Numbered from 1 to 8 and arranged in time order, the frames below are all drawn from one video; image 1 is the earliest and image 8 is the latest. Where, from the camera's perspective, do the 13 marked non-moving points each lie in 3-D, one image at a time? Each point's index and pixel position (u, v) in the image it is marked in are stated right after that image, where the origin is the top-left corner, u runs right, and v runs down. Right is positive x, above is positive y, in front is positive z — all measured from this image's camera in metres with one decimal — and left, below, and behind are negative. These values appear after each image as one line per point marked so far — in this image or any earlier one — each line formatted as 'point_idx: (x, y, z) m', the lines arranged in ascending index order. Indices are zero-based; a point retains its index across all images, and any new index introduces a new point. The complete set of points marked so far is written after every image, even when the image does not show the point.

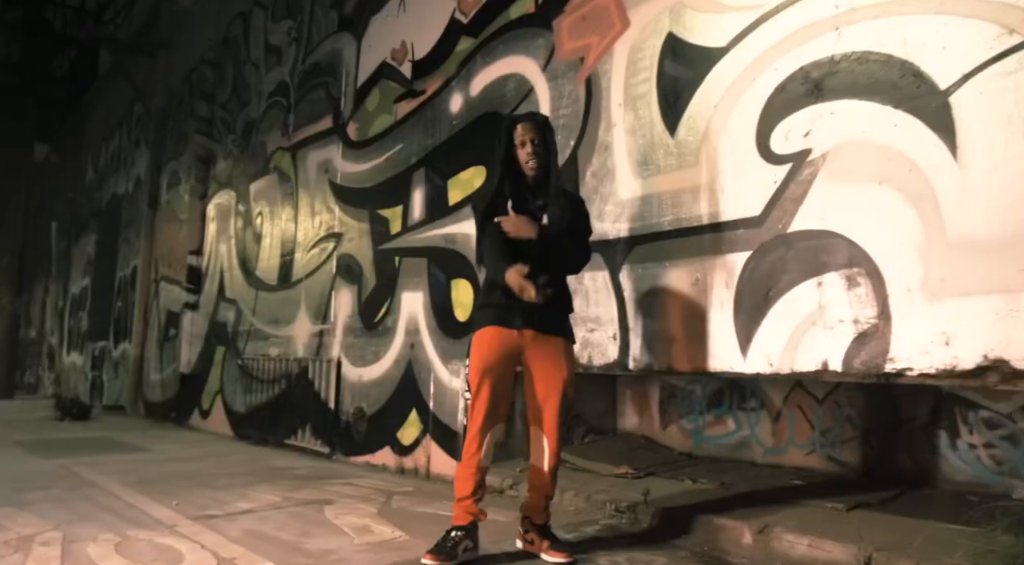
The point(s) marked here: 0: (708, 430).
0: (+1.8, -1.4, +5.8) m
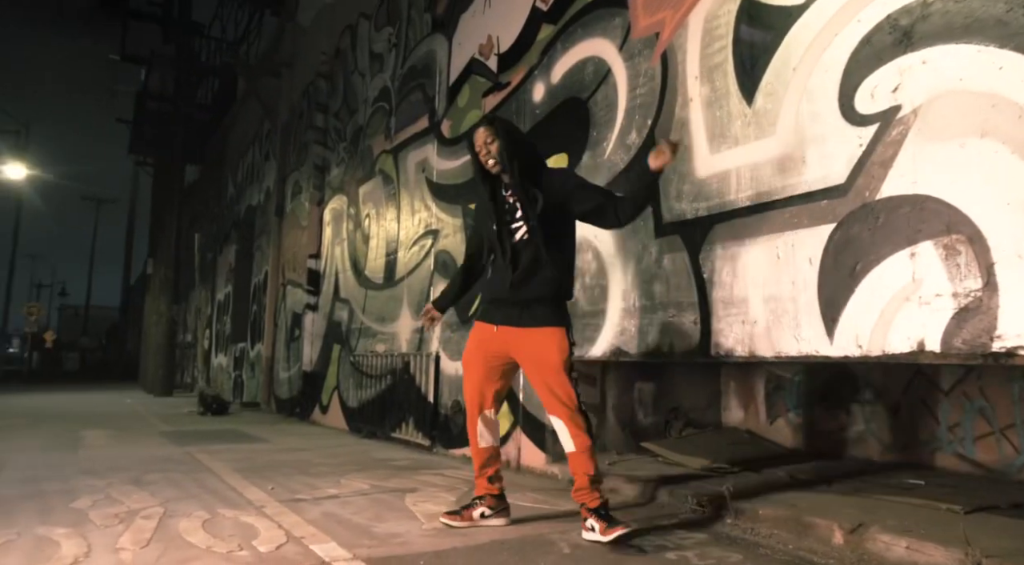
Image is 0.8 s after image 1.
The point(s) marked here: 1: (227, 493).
0: (+2.6, -1.2, +5.3) m
1: (-1.9, -1.4, +4.3) m
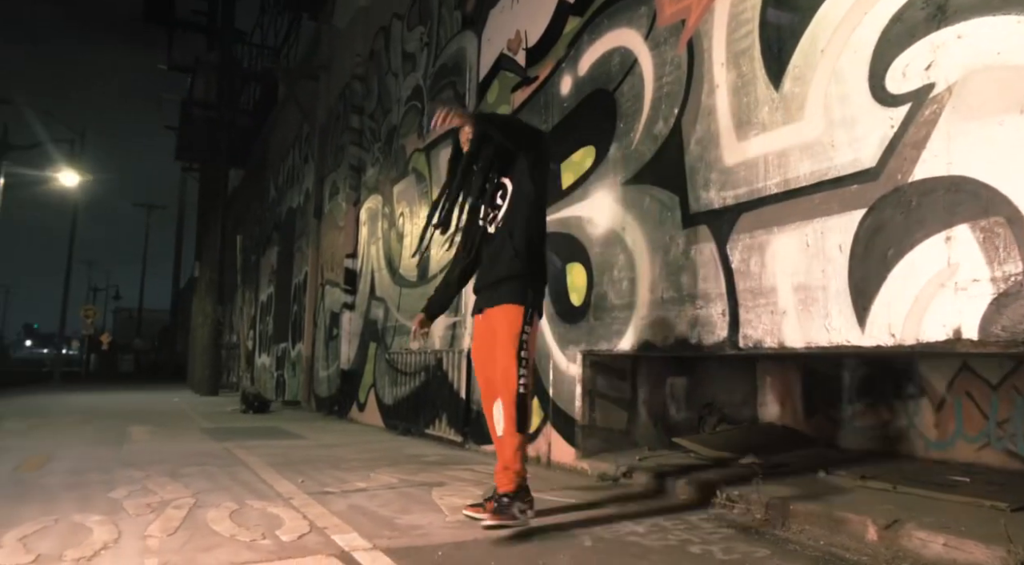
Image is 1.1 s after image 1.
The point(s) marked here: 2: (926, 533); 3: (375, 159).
0: (+2.8, -1.1, +5.2) m
1: (-1.7, -1.4, +4.4) m
2: (+1.8, -1.1, +2.8) m
3: (-2.2, +2.1, +10.7) m
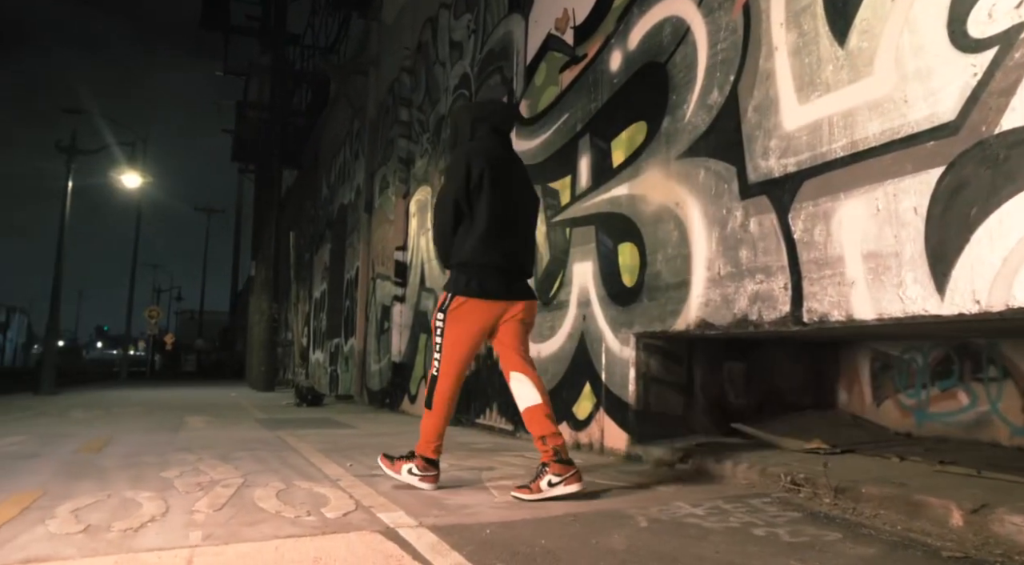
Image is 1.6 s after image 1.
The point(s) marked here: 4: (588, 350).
0: (+3.2, -0.9, +4.8) m
1: (-1.4, -1.3, +4.4) m
2: (+2.0, -0.9, +2.5) m
3: (-1.5, +2.2, +10.7) m
4: (+0.7, -0.6, +5.7) m
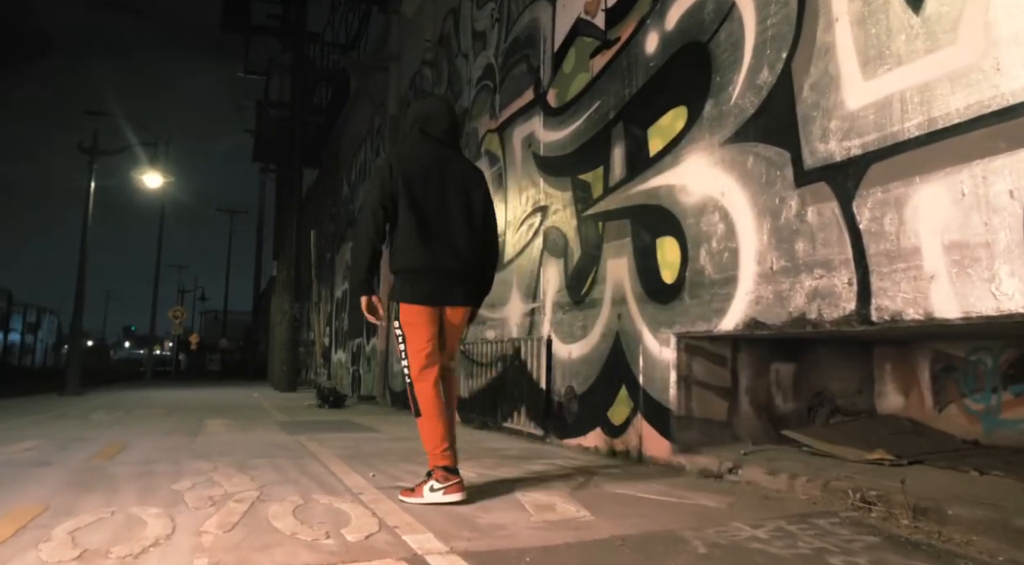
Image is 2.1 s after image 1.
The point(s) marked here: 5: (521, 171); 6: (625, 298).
0: (+3.4, -0.9, +4.4) m
1: (-1.2, -1.3, +4.1) m
2: (+2.2, -0.9, +2.1) m
3: (-1.1, +2.2, +10.4) m
4: (+0.9, -0.6, +5.4) m
5: (+0.1, +1.3, +7.5) m
6: (+1.0, -0.1, +5.4) m
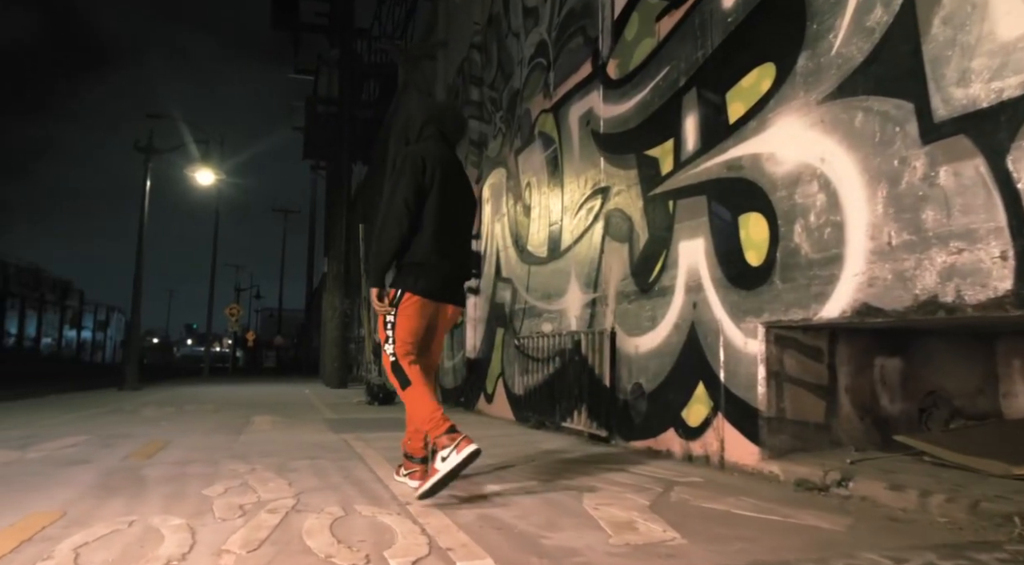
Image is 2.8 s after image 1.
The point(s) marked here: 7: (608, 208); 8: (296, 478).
0: (+3.8, -0.8, +3.6) m
1: (-0.8, -1.2, +3.7) m
2: (+2.4, -0.8, +1.5) m
3: (-0.2, +2.4, +10.0) m
4: (+1.4, -0.5, +4.8) m
5: (+0.7, +1.4, +7.0) m
6: (+1.4, 0.0, +4.8) m
7: (+0.9, +0.7, +6.3) m
8: (-1.3, -1.2, +3.8) m
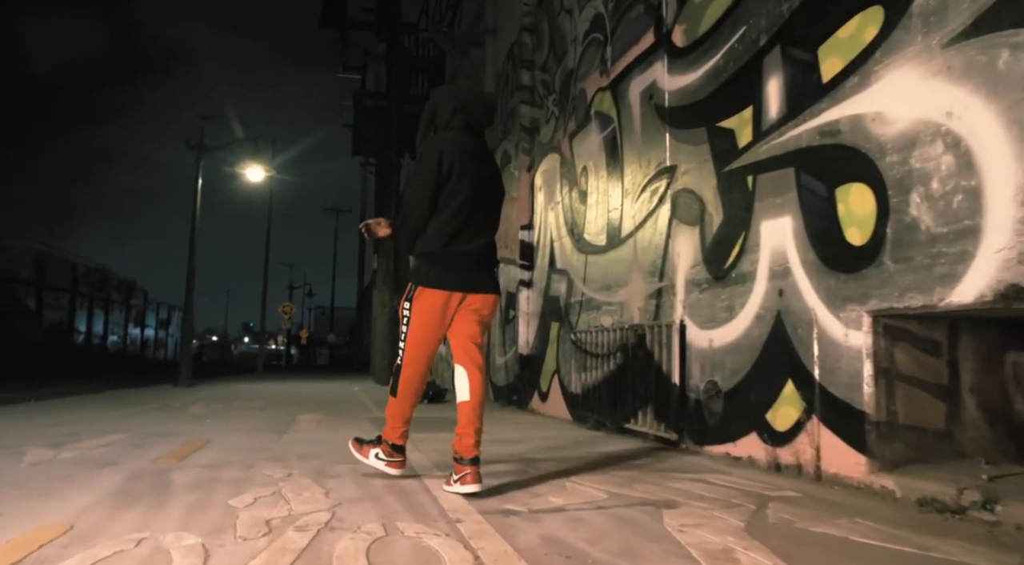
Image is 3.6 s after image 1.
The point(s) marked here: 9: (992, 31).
0: (+4.1, -0.6, +2.8) m
1: (-0.5, -1.1, +3.2) m
2: (+2.5, -0.7, +0.8) m
3: (+0.5, +2.5, +9.5) m
4: (+1.8, -0.3, +4.2) m
5: (+1.3, +1.5, +6.4) m
6: (+1.8, +0.1, +4.2) m
7: (+1.5, +0.8, +5.8) m
8: (-0.9, -1.1, +3.4) m
9: (+2.2, +1.2, +2.9) m
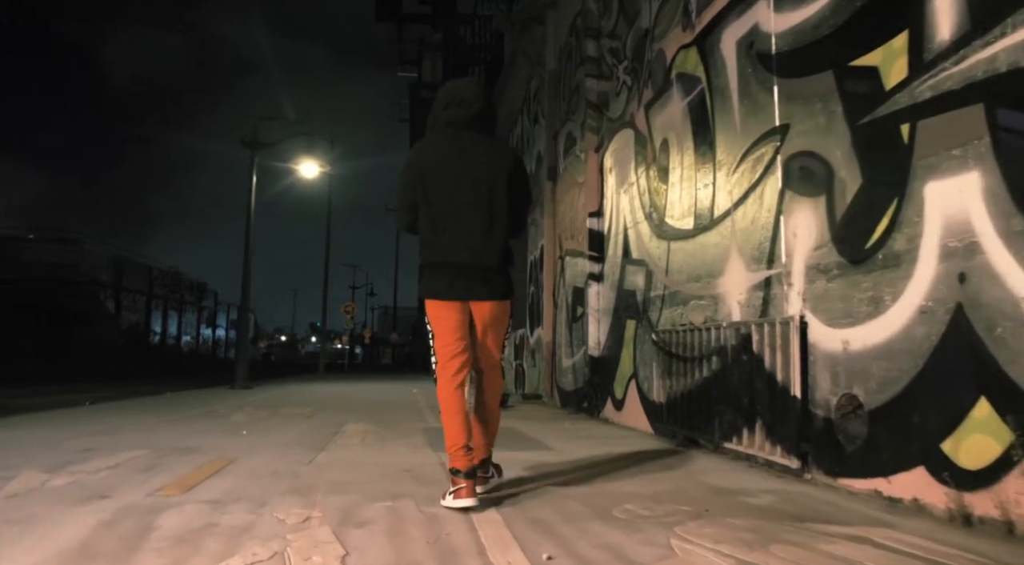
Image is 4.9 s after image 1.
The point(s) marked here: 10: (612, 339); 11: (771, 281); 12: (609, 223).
0: (+4.3, -0.5, +1.5) m
1: (-0.2, -1.0, +2.3) m
2: (+2.6, -0.6, -0.4) m
3: (+1.4, +2.6, +8.4) m
4: (+2.2, -0.3, +3.0) m
5: (+1.9, +1.6, +5.3) m
6: (+2.2, +0.2, +3.0) m
7: (+2.0, +0.9, +4.6) m
8: (-0.6, -1.0, +2.5) m
9: (+2.4, +1.2, +1.7) m
10: (+1.3, -0.8, +8.9) m
11: (+1.9, 0.0, +4.7) m
12: (+1.3, +0.8, +9.1) m
